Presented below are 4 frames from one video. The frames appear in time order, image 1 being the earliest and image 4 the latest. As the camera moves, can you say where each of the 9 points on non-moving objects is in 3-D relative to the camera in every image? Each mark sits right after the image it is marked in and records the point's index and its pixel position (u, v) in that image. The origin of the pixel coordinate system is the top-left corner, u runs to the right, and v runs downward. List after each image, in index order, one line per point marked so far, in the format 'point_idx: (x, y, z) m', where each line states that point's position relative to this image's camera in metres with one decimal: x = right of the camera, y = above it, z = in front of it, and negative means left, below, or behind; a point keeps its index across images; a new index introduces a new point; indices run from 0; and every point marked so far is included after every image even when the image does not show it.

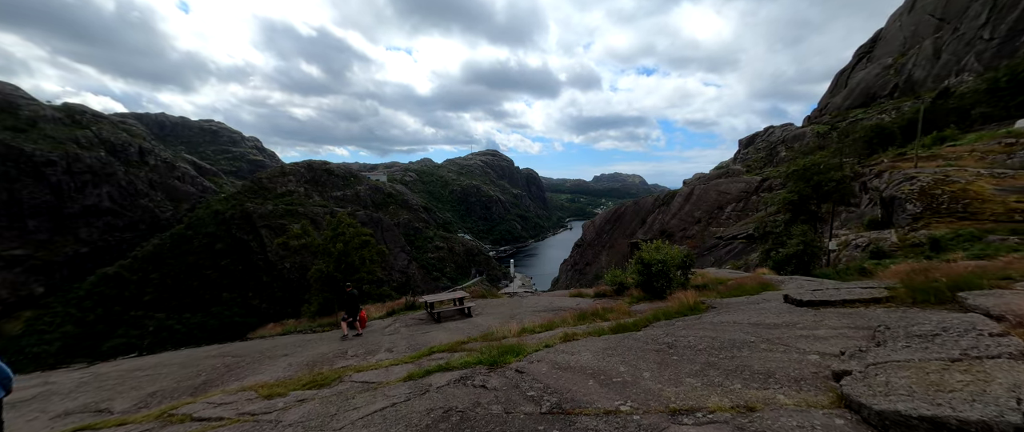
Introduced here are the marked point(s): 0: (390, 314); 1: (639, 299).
0: (-4.5, -3.6, +13.8) m
1: (+4.7, -3.1, +13.7) m
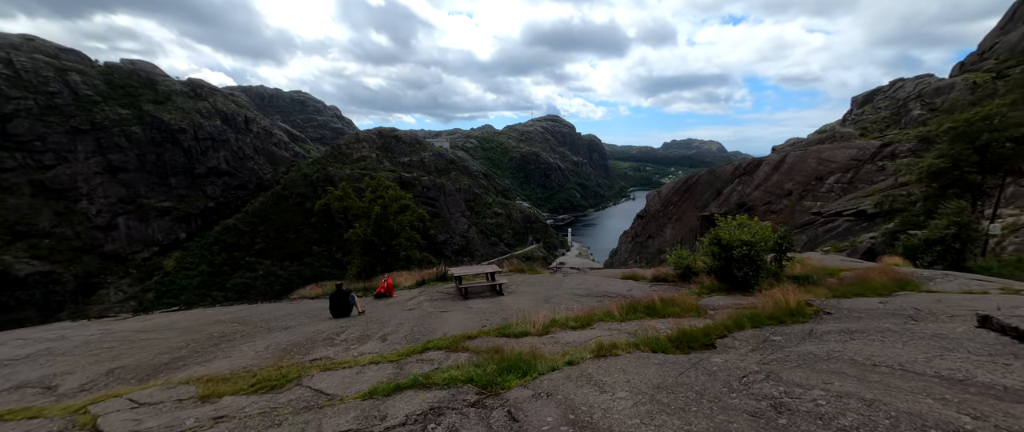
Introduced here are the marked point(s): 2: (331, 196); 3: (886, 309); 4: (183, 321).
0: (-3.2, -2.3, +12.6) m
1: (+5.9, -2.1, +10.9) m
2: (-8.5, +0.9, +17.1) m
3: (+7.1, -1.8, +6.9) m
4: (-7.6, -2.4, +8.6) m
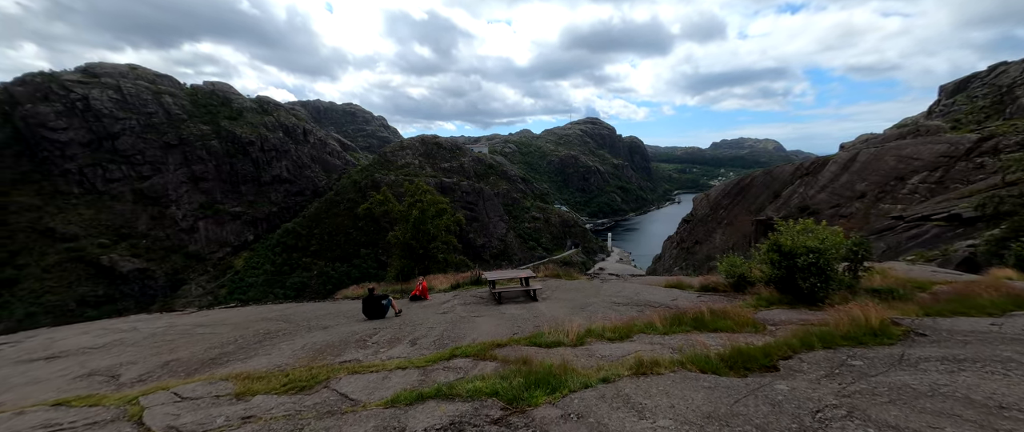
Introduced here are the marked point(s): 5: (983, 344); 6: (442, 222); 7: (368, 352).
0: (-1.9, -2.4, +12.5) m
1: (+6.9, -2.2, +9.9) m
2: (-6.7, +0.8, +17.6) m
3: (+7.6, -1.9, +5.8) m
4: (-6.8, -2.4, +9.0) m
5: (+6.9, -1.8, +5.5) m
6: (-3.2, -0.3, +17.3) m
7: (-2.2, -2.1, +5.7) m
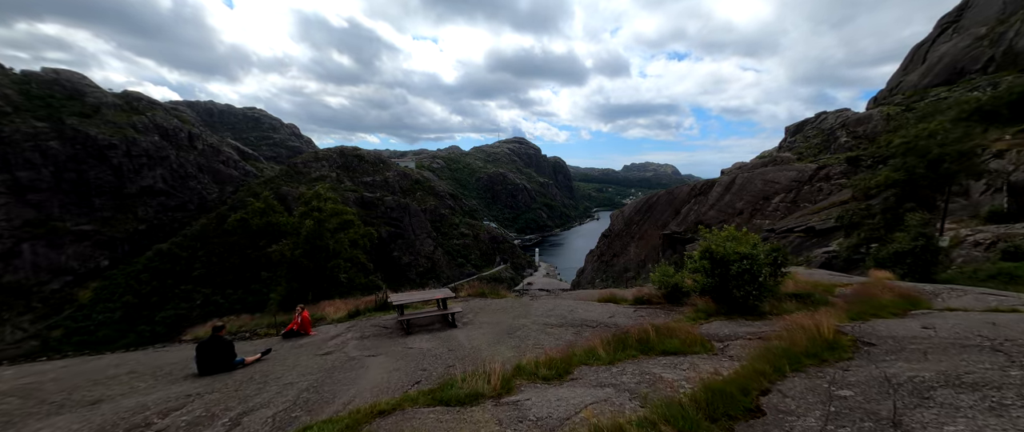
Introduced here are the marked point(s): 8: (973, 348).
0: (-4.3, -2.7, +10.0) m
1: (+4.8, -2.4, +9.2) m
2: (-10.0, +0.2, +14.3) m
3: (+6.4, -1.8, +5.3) m
4: (-8.4, -2.6, +5.7) m
5: (+5.7, -1.8, +5.0) m
6: (-6.6, -0.8, +14.6) m
7: (-3.3, -2.1, +3.3) m
8: (+6.4, -1.8, +5.1) m
